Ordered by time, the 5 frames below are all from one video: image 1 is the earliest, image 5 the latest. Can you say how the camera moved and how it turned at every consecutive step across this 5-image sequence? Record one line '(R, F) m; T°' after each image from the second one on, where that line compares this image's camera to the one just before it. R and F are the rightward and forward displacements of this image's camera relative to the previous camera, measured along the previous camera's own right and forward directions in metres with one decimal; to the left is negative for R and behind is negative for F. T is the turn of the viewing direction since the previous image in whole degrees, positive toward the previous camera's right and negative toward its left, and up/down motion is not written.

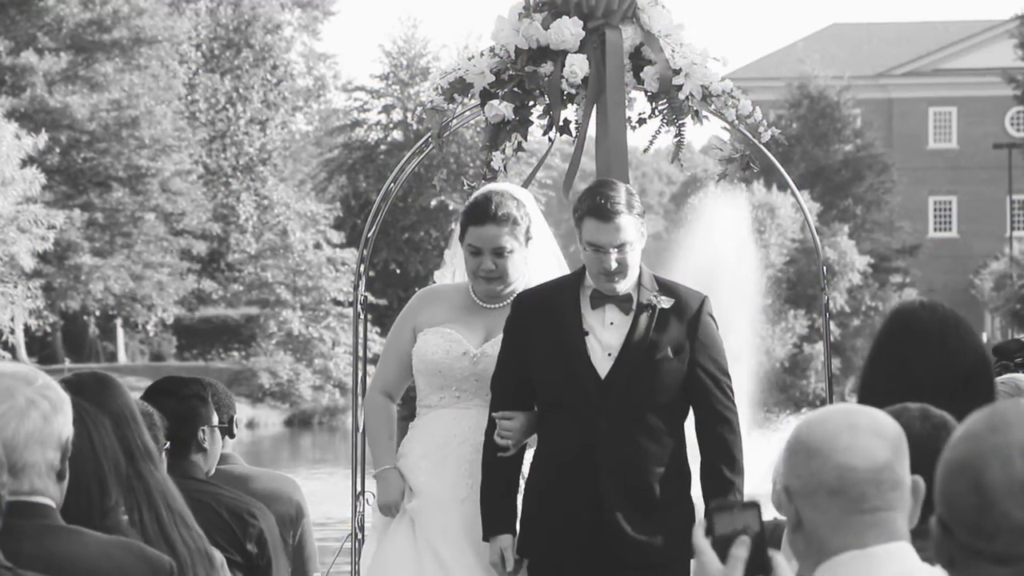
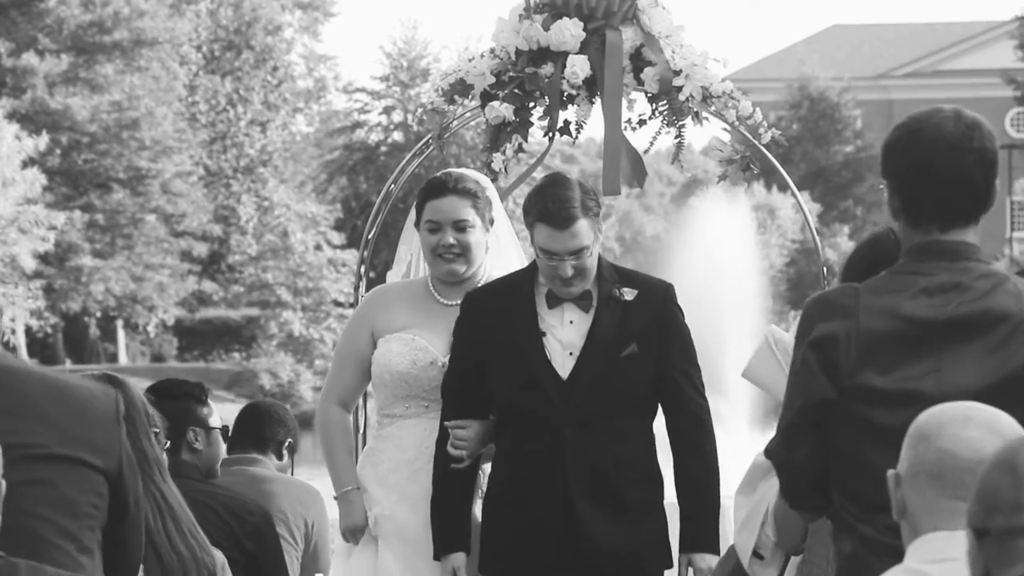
(0.0, 0.0) m; 0°
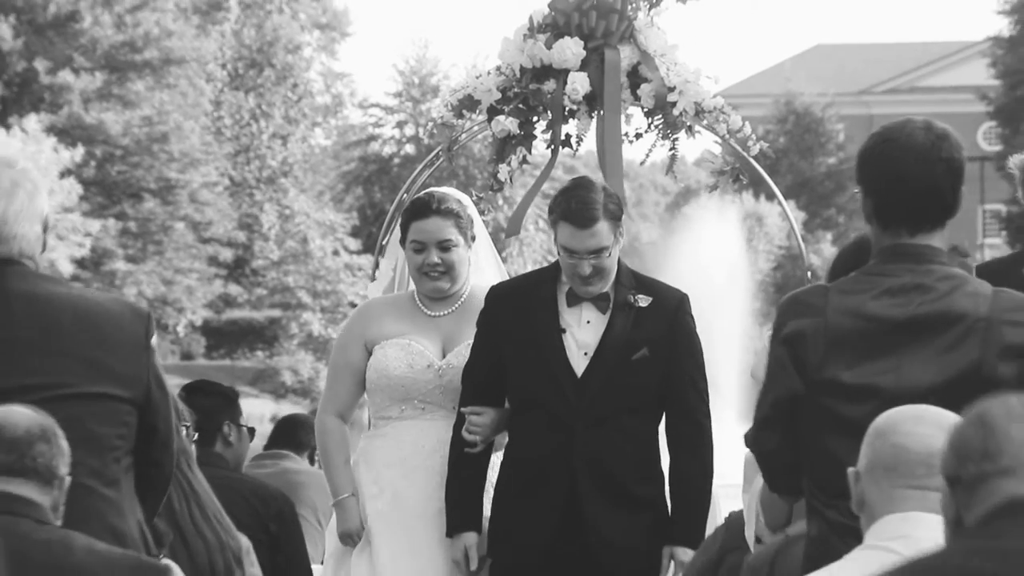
(0.0, -0.4) m; 0°
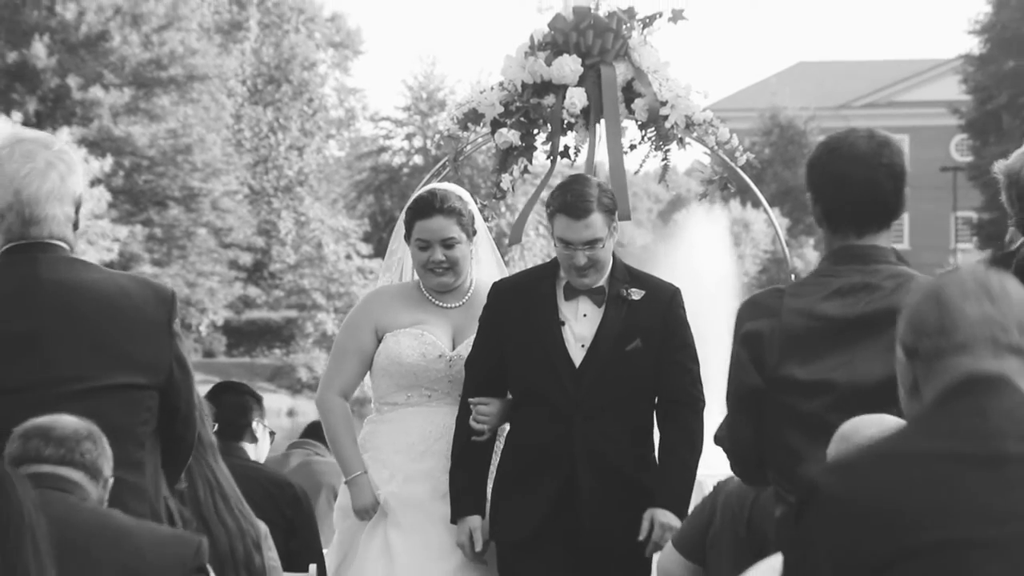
(+0.1, -0.4) m; -1°
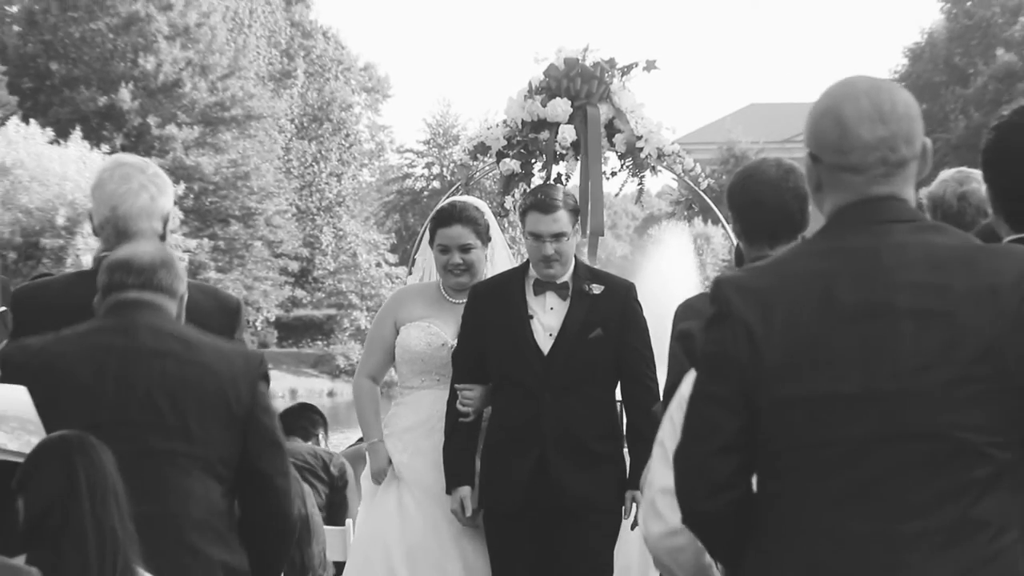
(+0.2, -1.3) m; -1°
